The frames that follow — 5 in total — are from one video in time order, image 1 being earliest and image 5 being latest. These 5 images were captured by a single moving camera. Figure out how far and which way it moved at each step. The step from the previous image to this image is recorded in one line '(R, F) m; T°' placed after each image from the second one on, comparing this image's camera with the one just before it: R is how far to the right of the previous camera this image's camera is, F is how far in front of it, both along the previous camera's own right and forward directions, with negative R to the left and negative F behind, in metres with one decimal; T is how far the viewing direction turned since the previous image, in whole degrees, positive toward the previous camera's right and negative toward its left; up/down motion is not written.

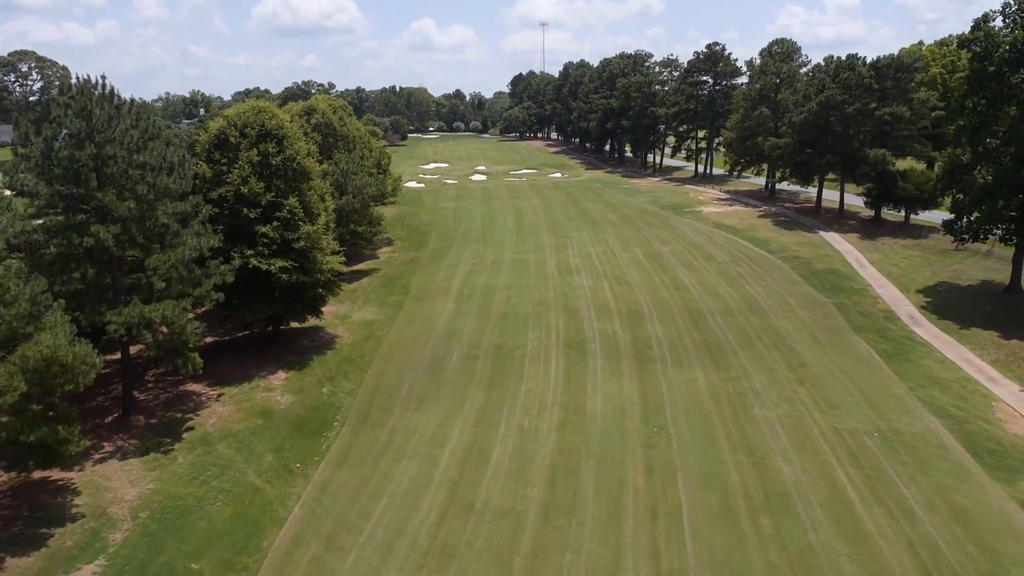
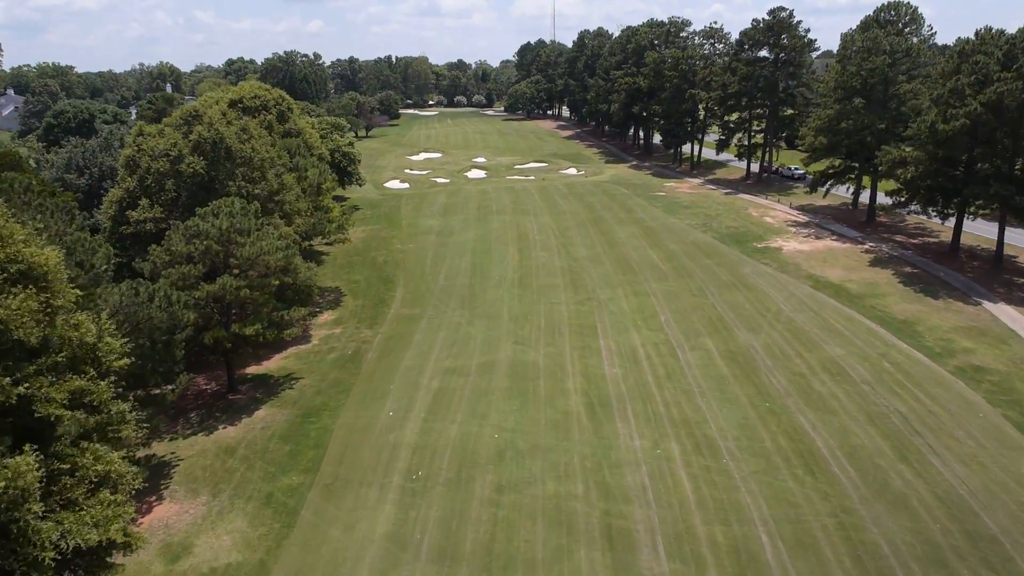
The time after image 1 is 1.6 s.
(+0.3, +14.6) m; -1°
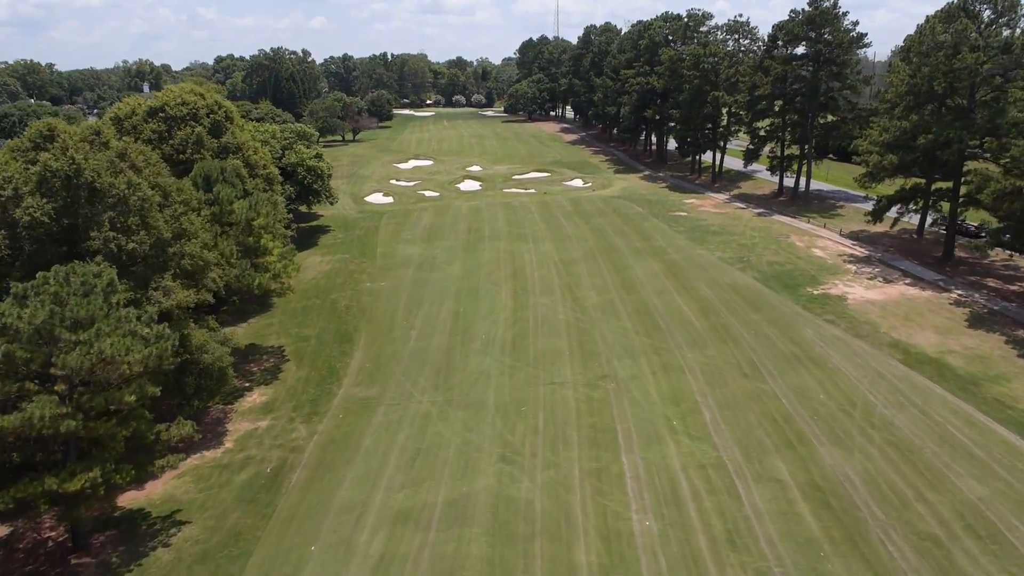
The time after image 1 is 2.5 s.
(+0.4, +7.6) m; 0°
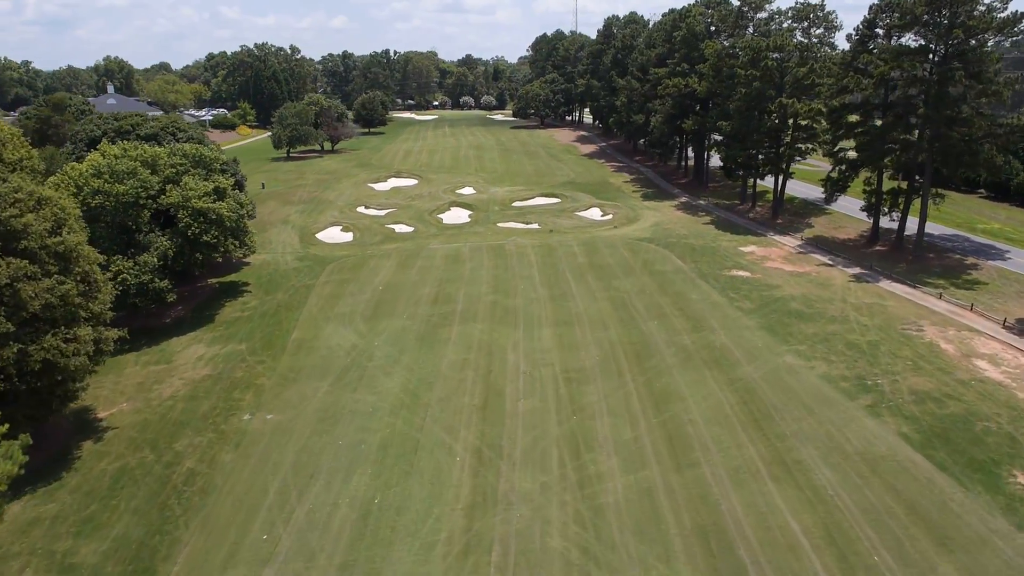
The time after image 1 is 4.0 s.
(+1.3, +13.6) m; -1°
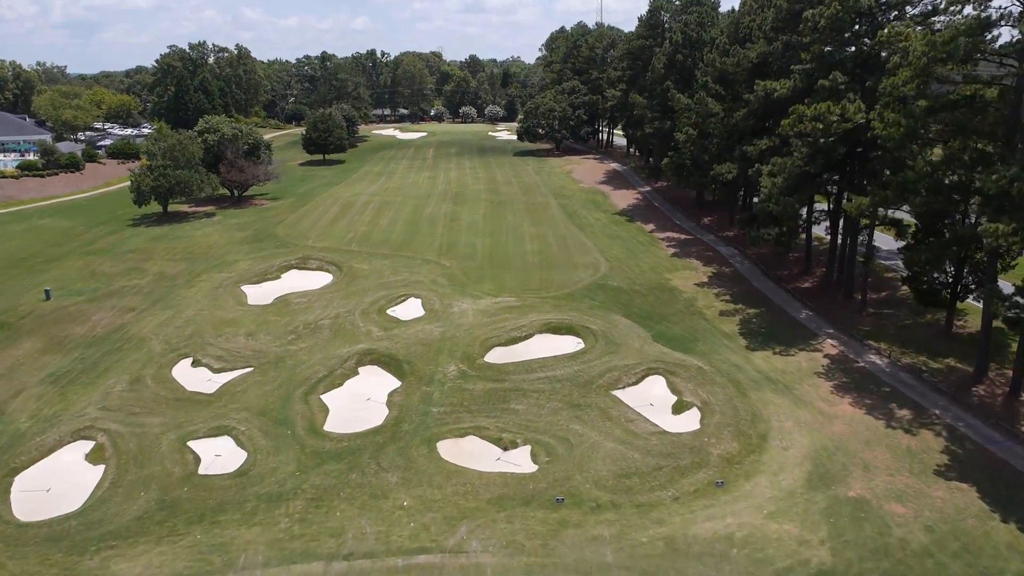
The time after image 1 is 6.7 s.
(+1.6, +25.5) m; -2°
